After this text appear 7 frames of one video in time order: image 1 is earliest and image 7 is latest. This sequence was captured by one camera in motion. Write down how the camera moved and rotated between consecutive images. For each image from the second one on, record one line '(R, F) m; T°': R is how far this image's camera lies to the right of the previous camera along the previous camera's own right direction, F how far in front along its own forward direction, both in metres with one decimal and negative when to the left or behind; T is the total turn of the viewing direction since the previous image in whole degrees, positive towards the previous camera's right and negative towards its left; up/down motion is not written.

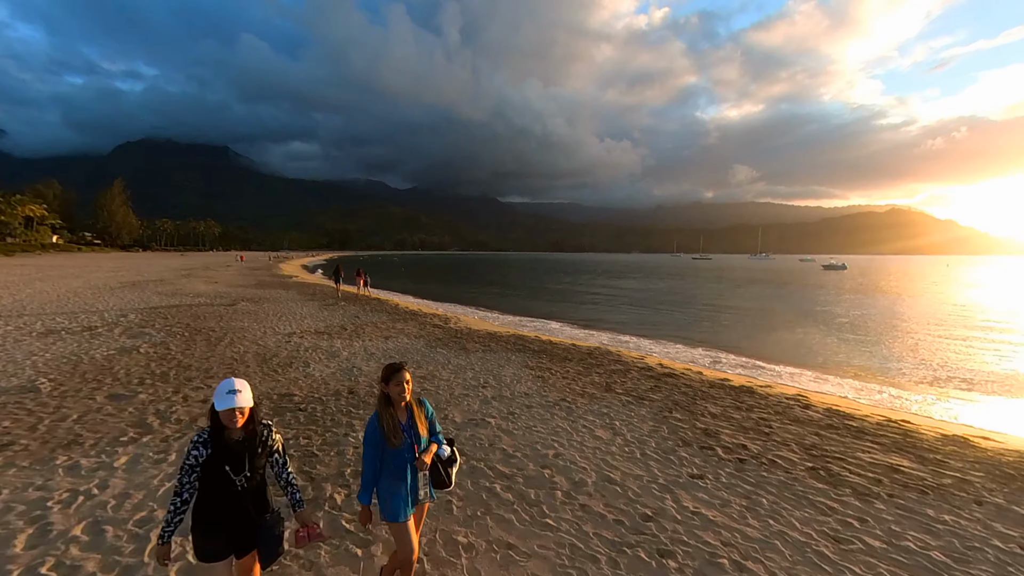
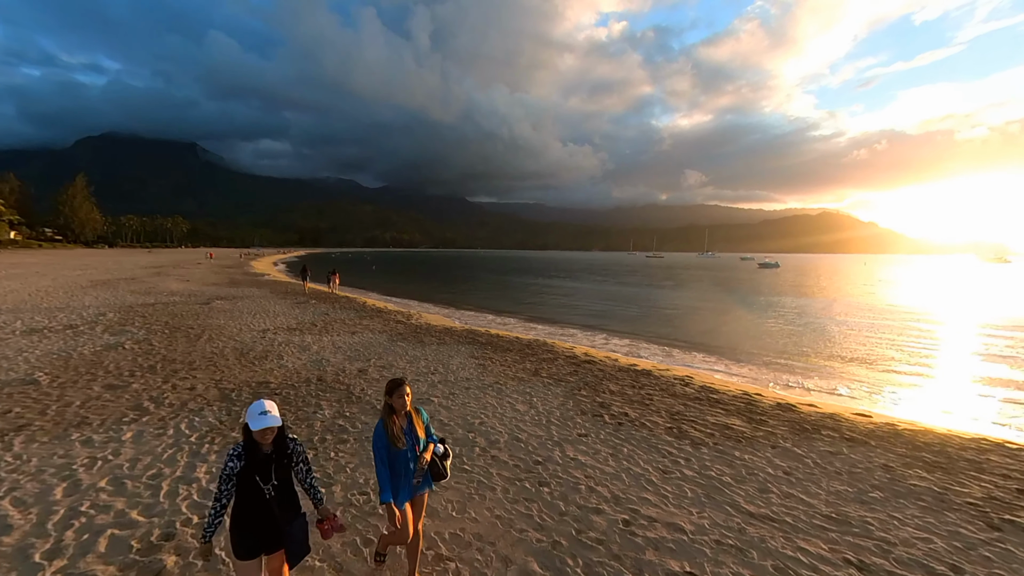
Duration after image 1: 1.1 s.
(+1.3, -2.1) m; +3°
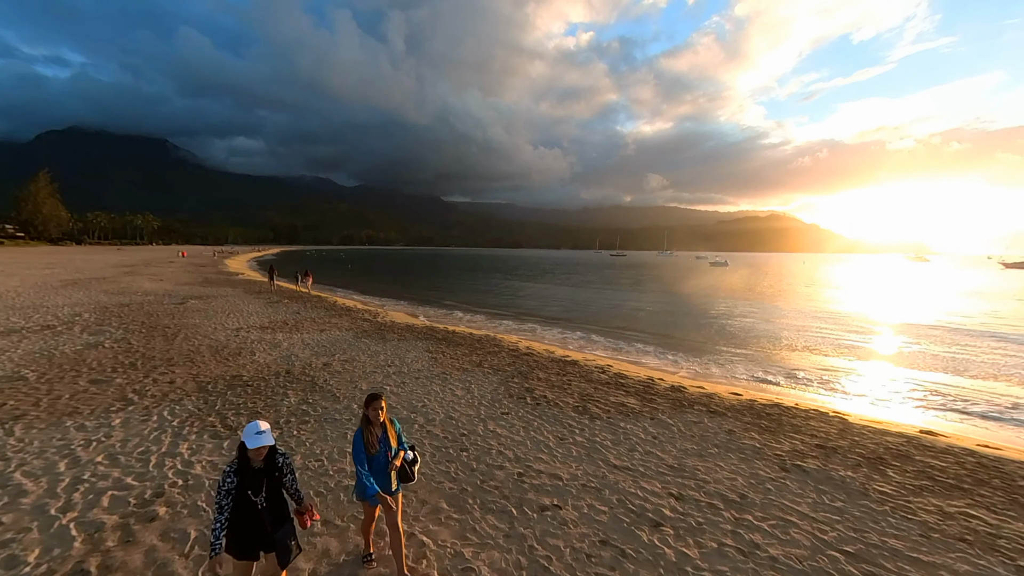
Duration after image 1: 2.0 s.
(+1.6, -2.0) m; +2°
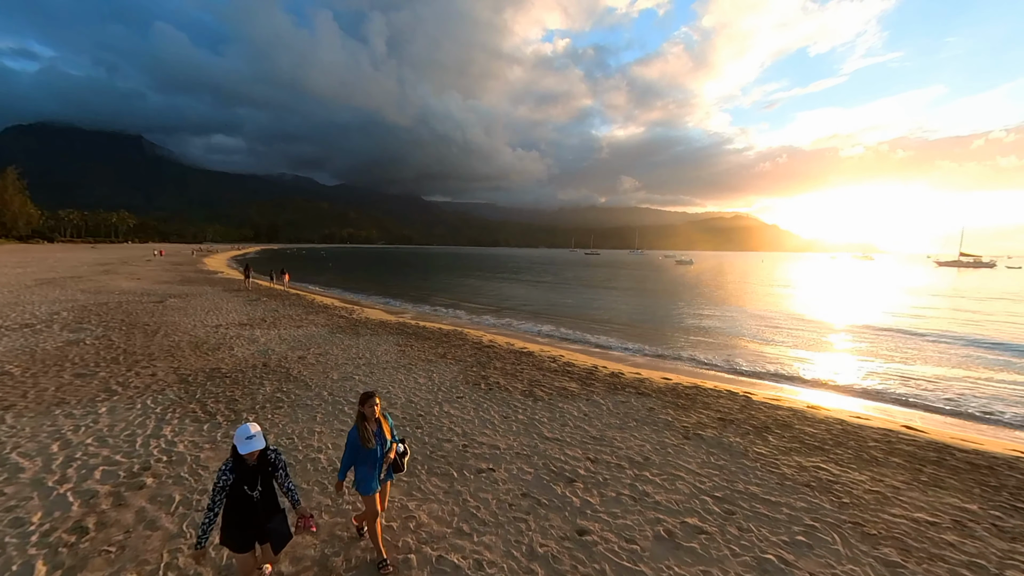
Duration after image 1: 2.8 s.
(+1.2, -1.5) m; +2°
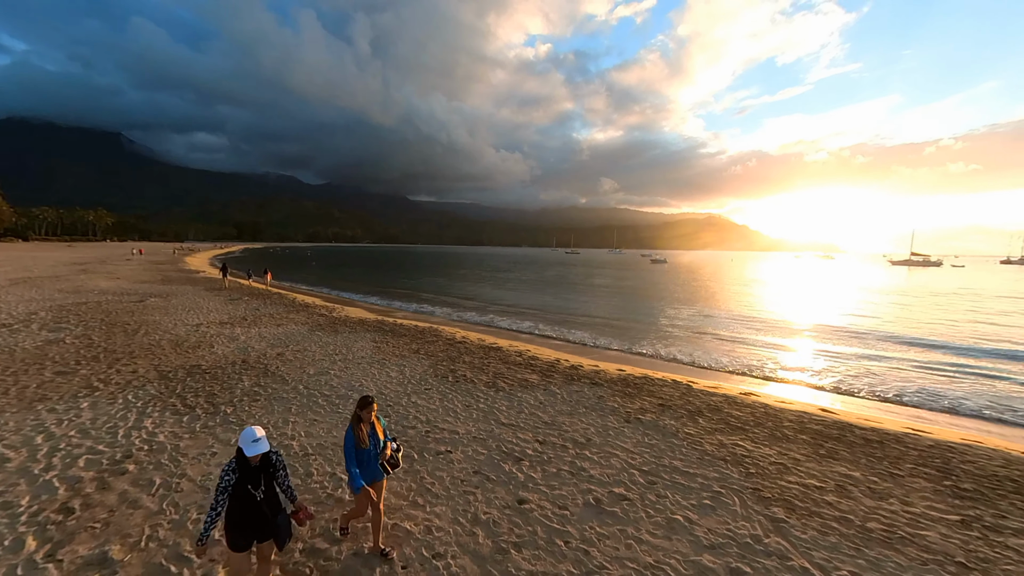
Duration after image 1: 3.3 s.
(+1.0, -1.0) m; +2°
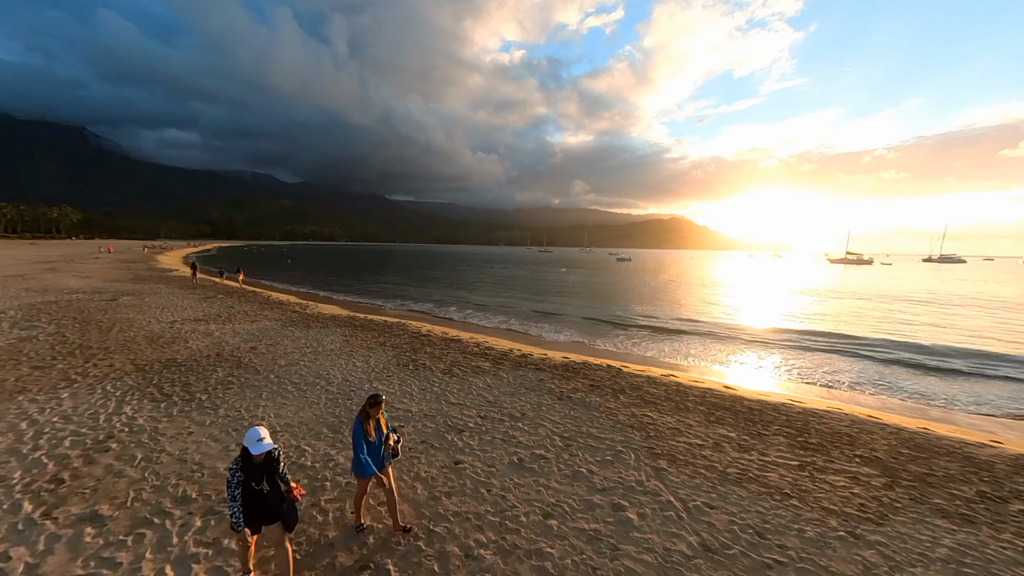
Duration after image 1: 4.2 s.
(+1.4, -1.7) m; +3°
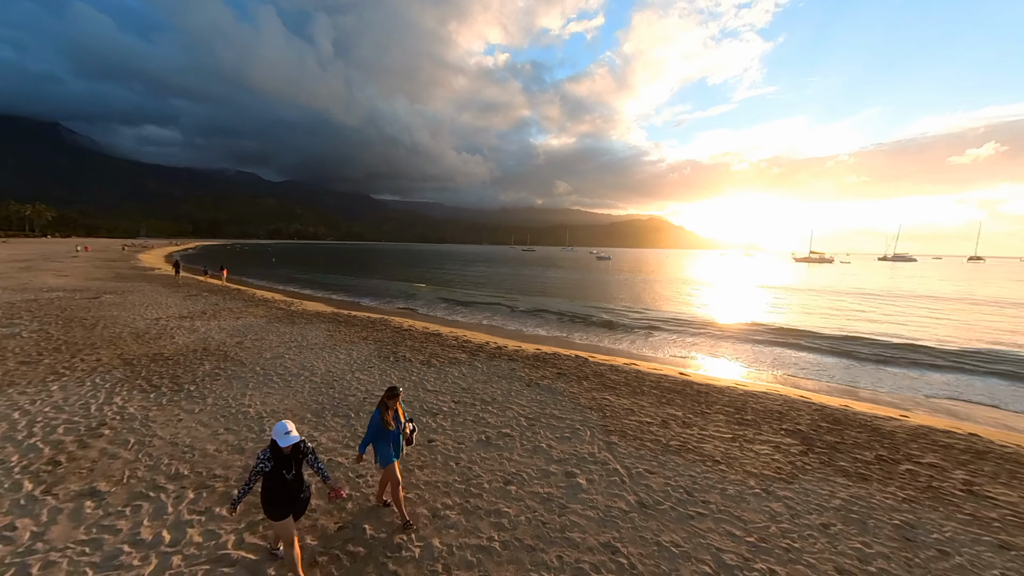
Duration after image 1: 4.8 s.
(+0.7, -1.1) m; +2°
